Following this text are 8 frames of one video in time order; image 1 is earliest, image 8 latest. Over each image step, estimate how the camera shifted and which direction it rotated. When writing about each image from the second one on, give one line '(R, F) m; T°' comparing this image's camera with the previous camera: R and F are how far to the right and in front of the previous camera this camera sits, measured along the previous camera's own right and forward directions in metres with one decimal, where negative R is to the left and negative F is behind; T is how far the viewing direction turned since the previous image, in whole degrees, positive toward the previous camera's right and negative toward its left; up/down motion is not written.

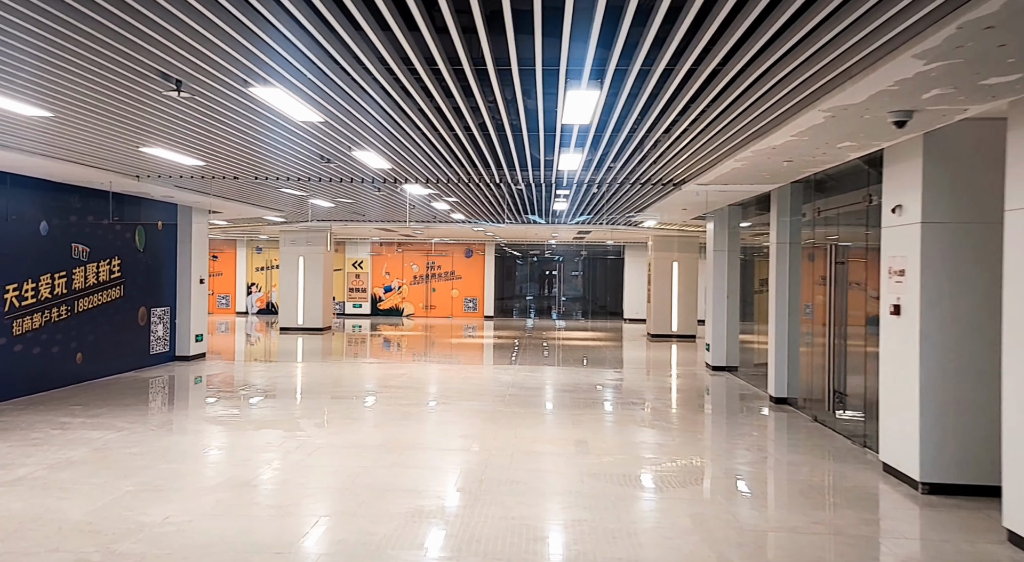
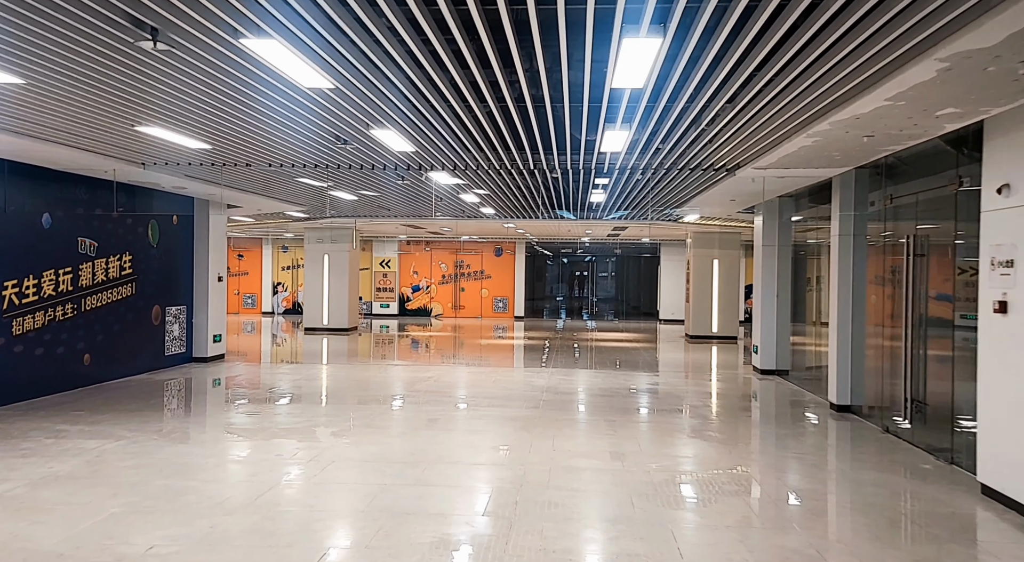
(-0.1, +0.8) m; -2°
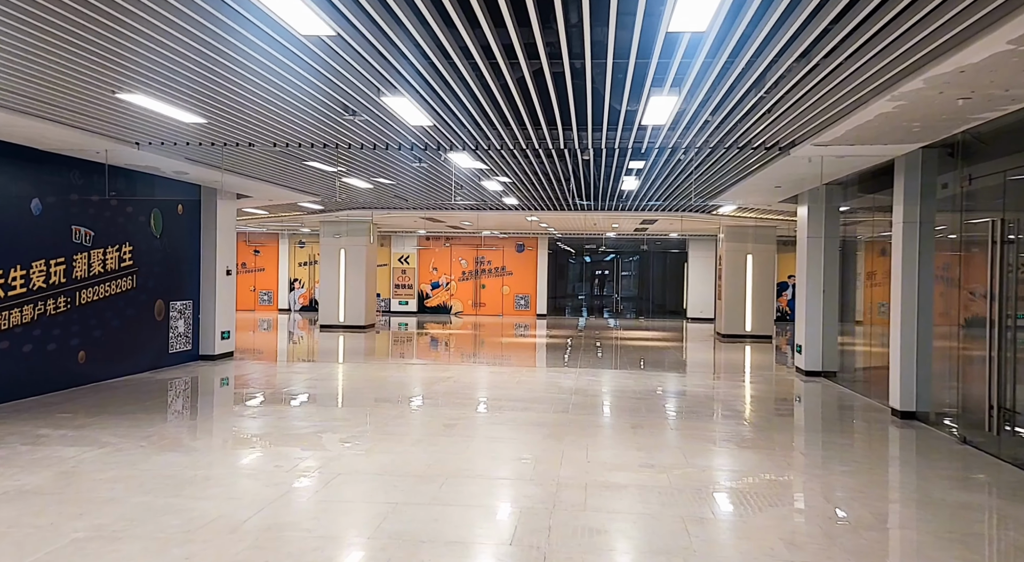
(-0.1, +0.8) m; -2°
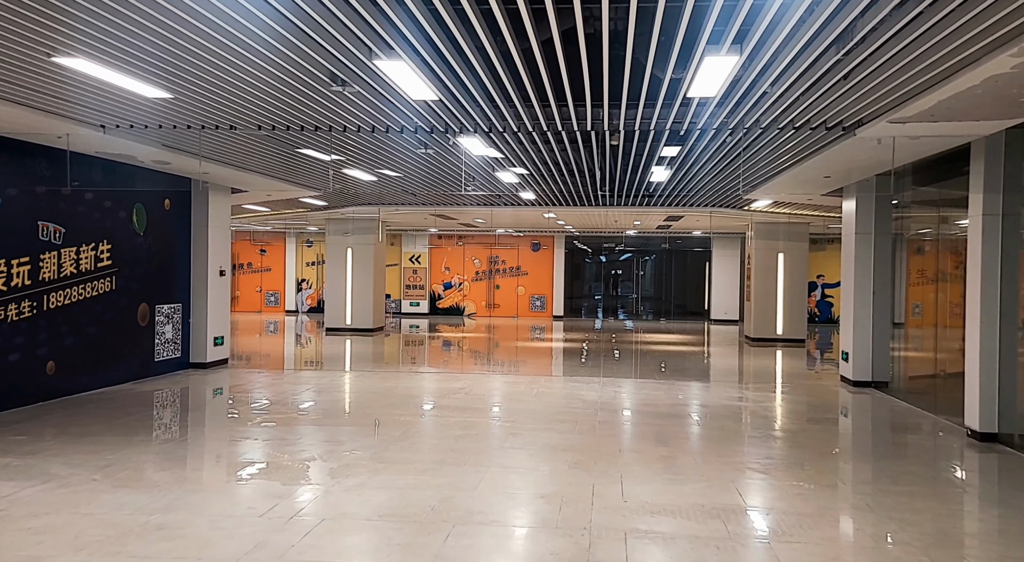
(0.0, +1.0) m; -1°
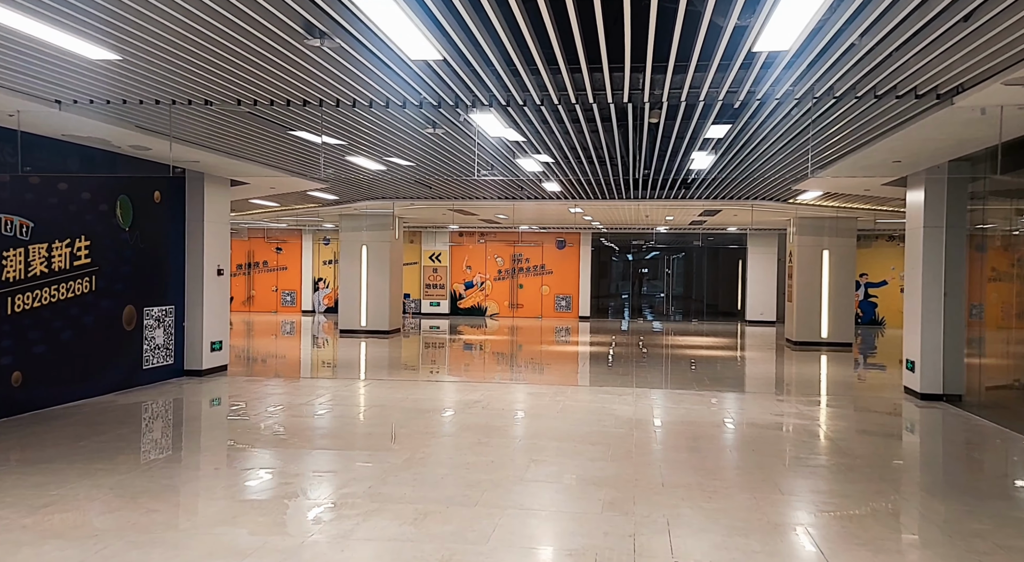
(0.0, +1.0) m; -2°
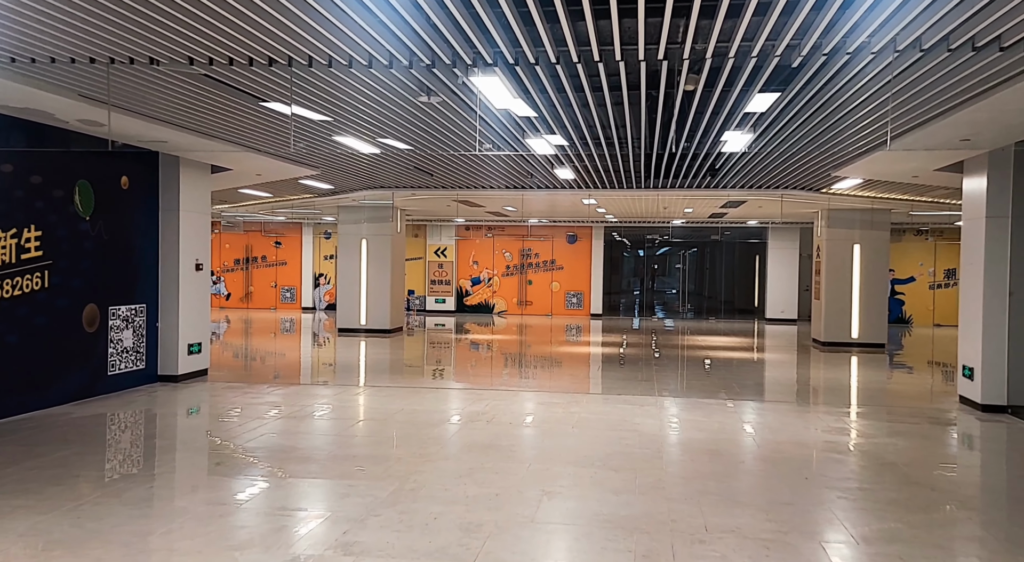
(0.0, +1.0) m; -1°
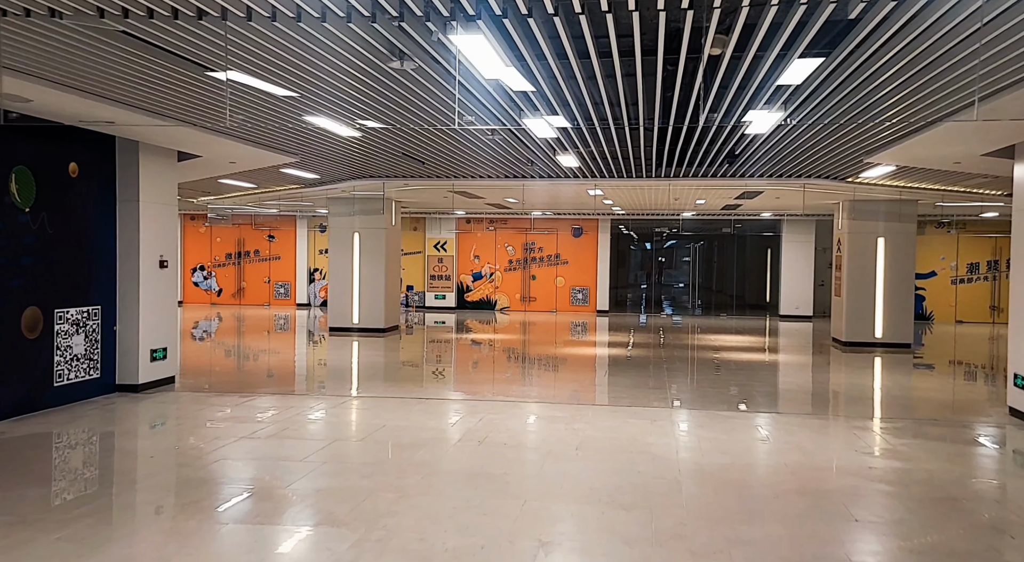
(+0.1, +0.9) m; 0°
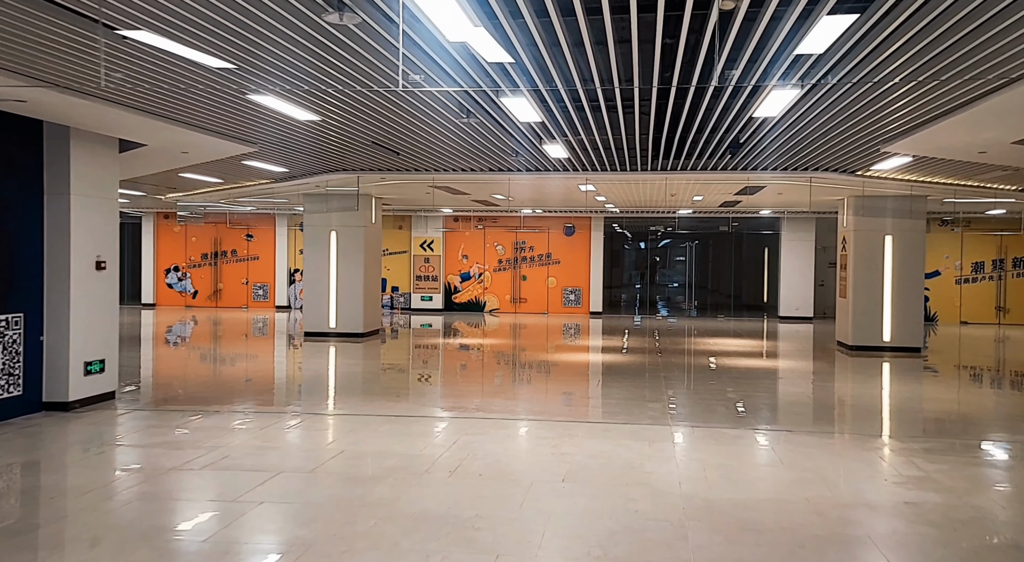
(+0.1, +0.8) m; 0°
